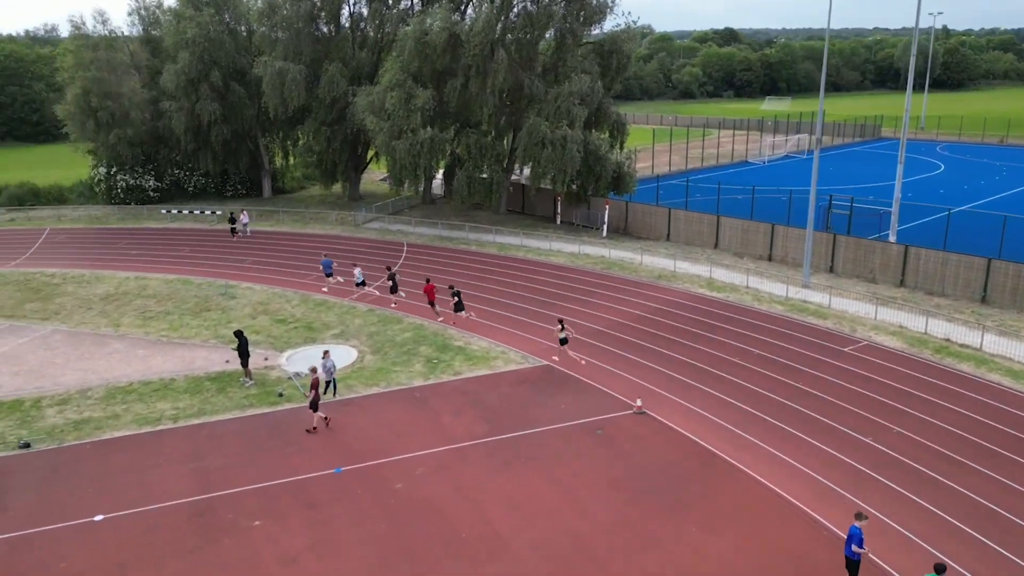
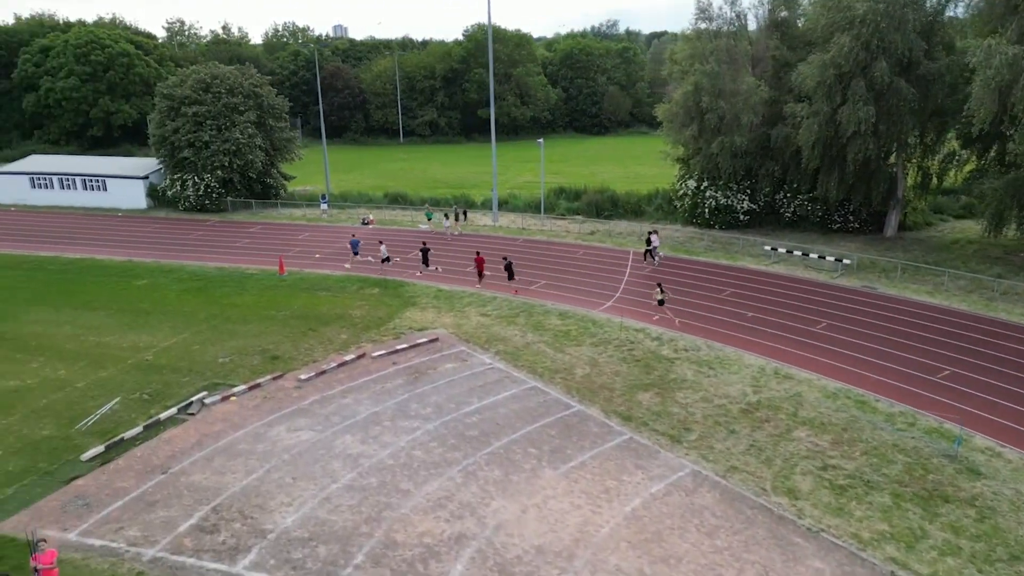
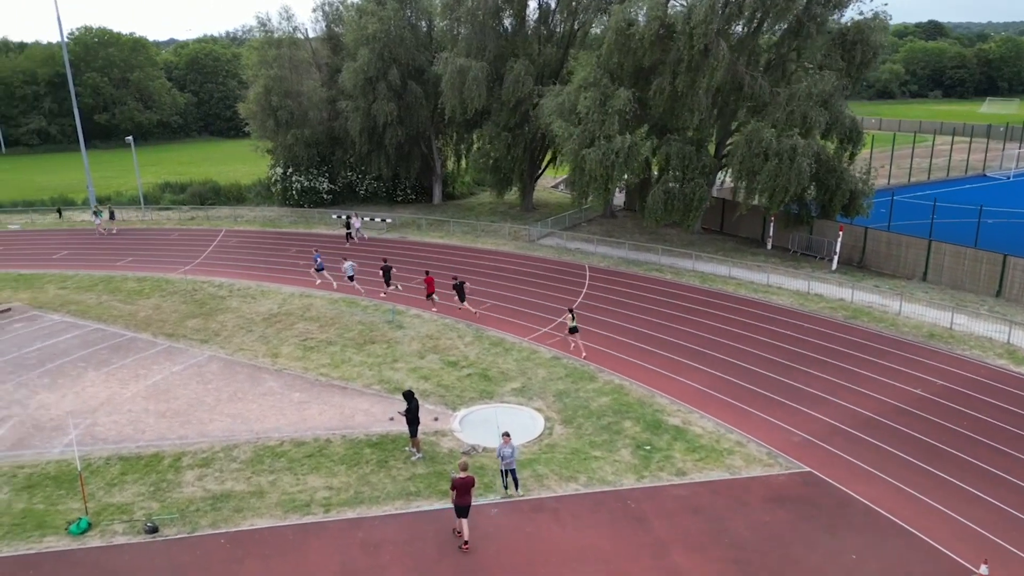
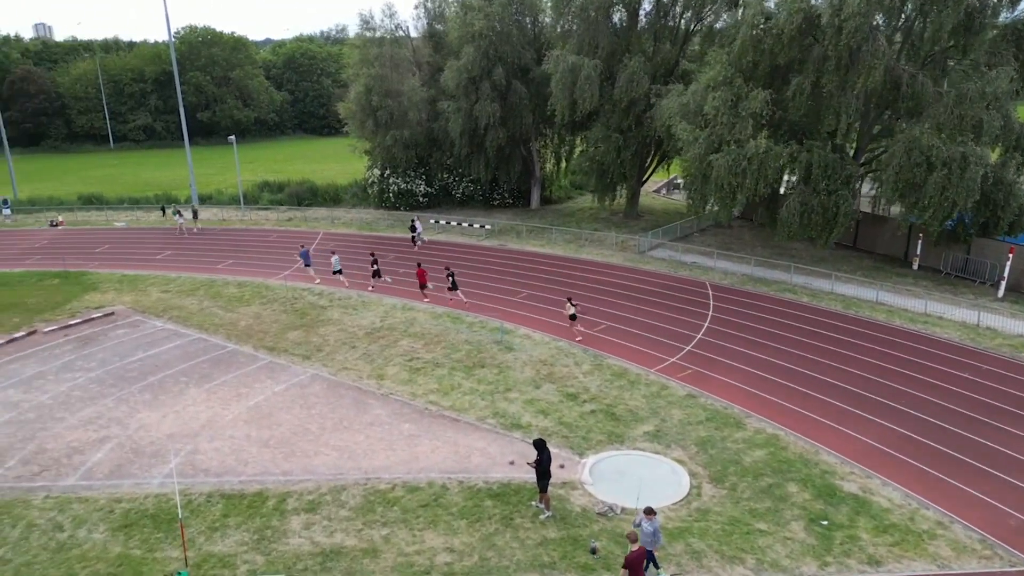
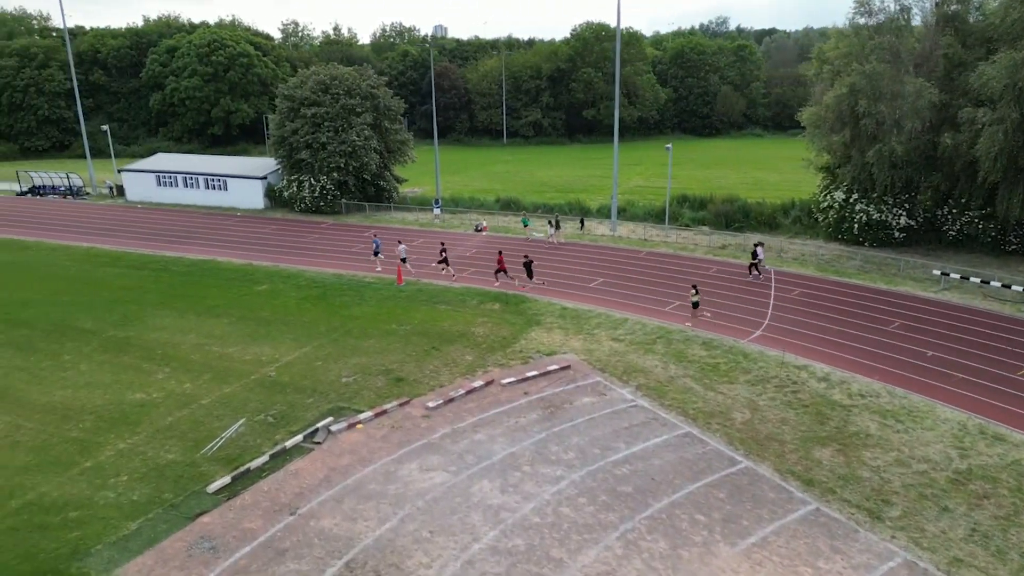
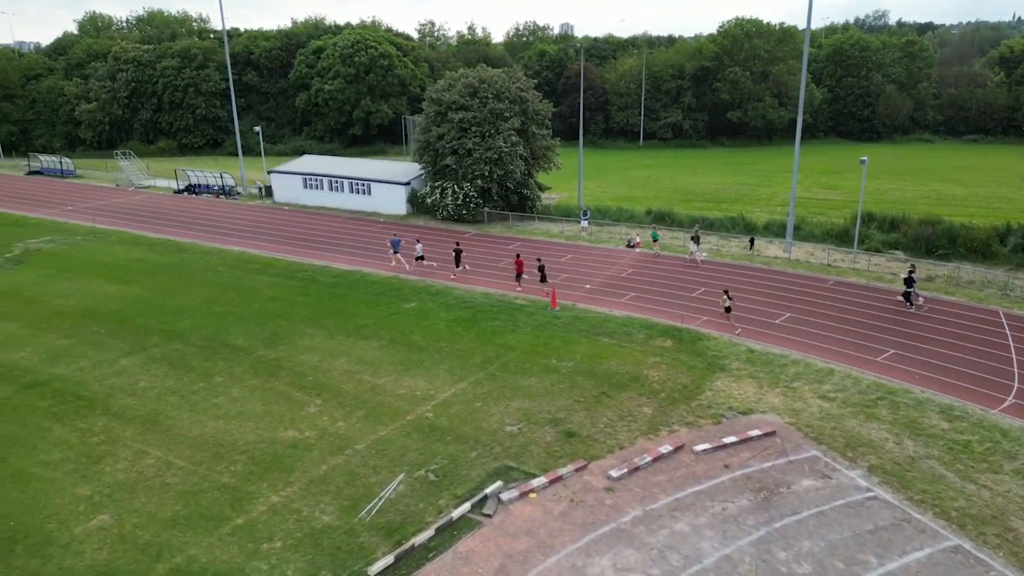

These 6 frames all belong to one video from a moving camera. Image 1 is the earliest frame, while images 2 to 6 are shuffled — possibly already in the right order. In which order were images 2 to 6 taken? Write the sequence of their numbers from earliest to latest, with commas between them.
3, 4, 2, 5, 6
